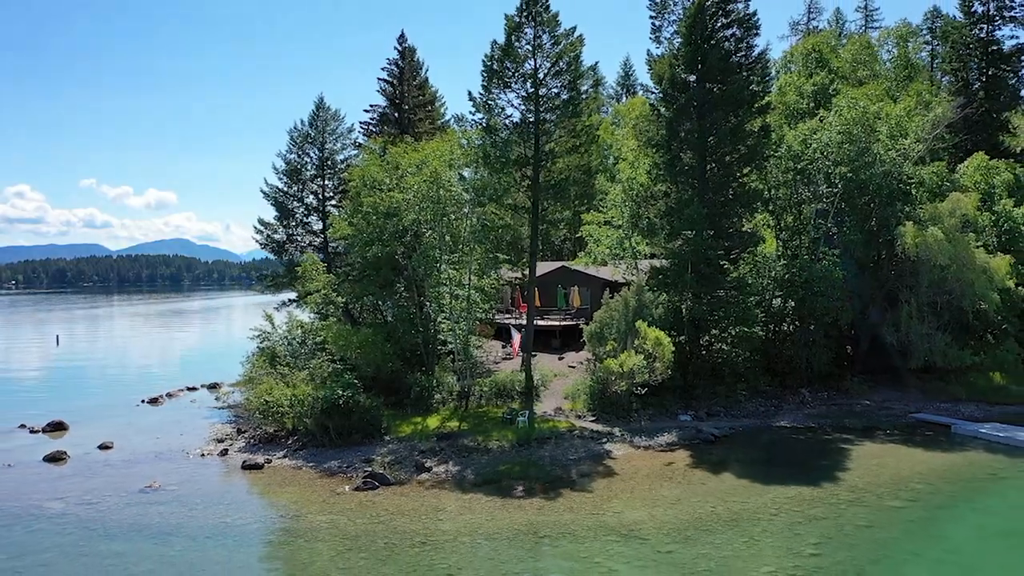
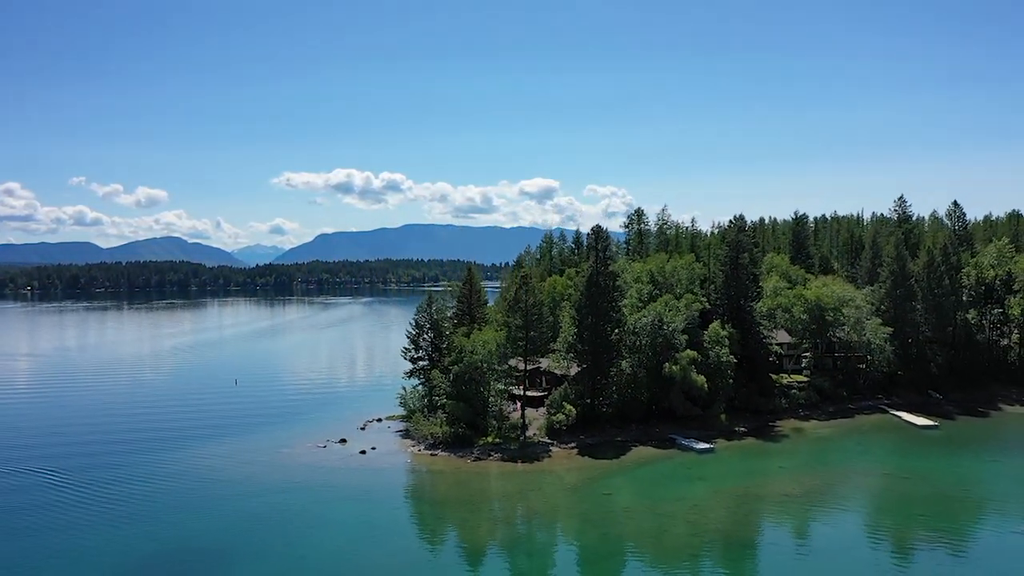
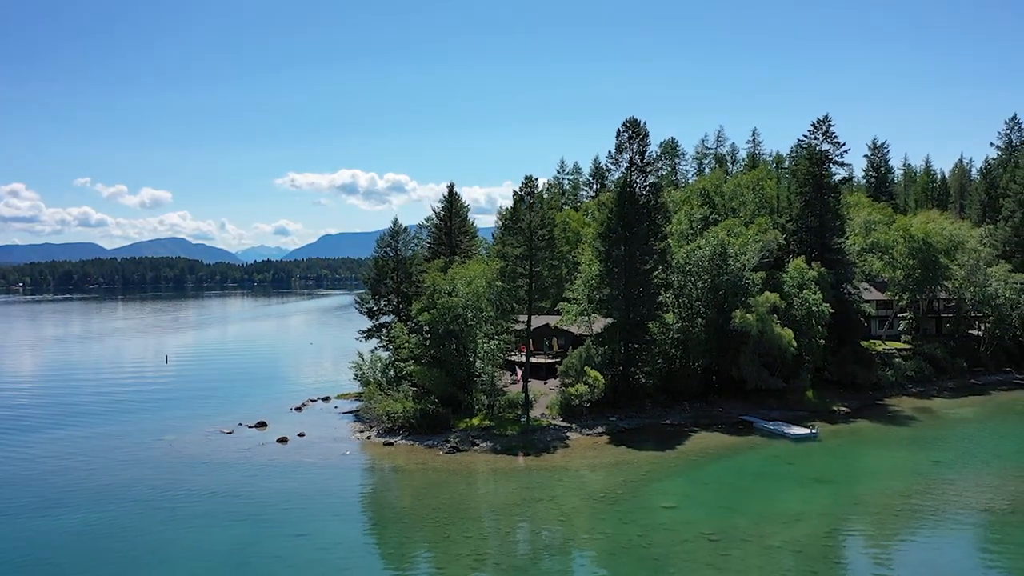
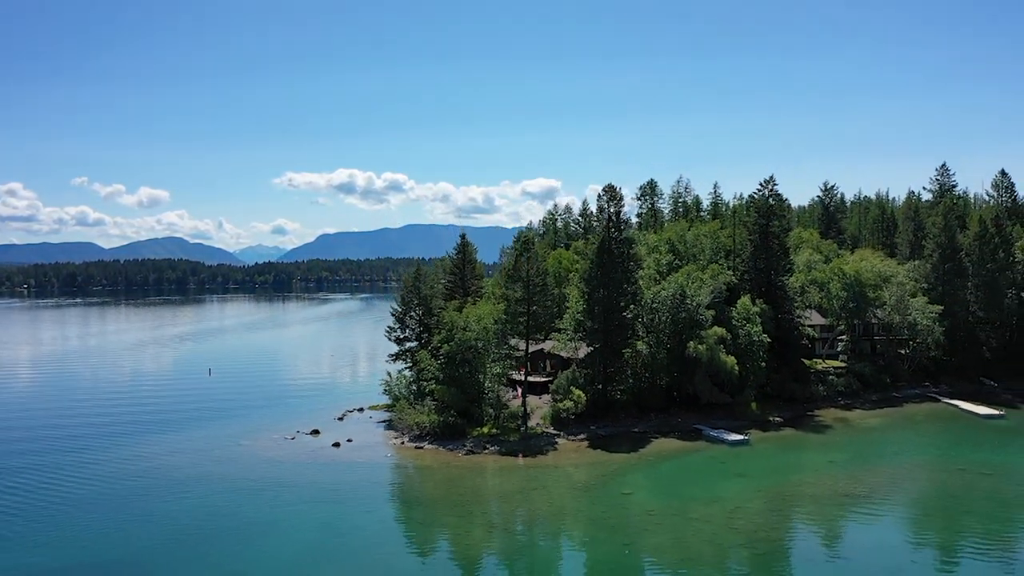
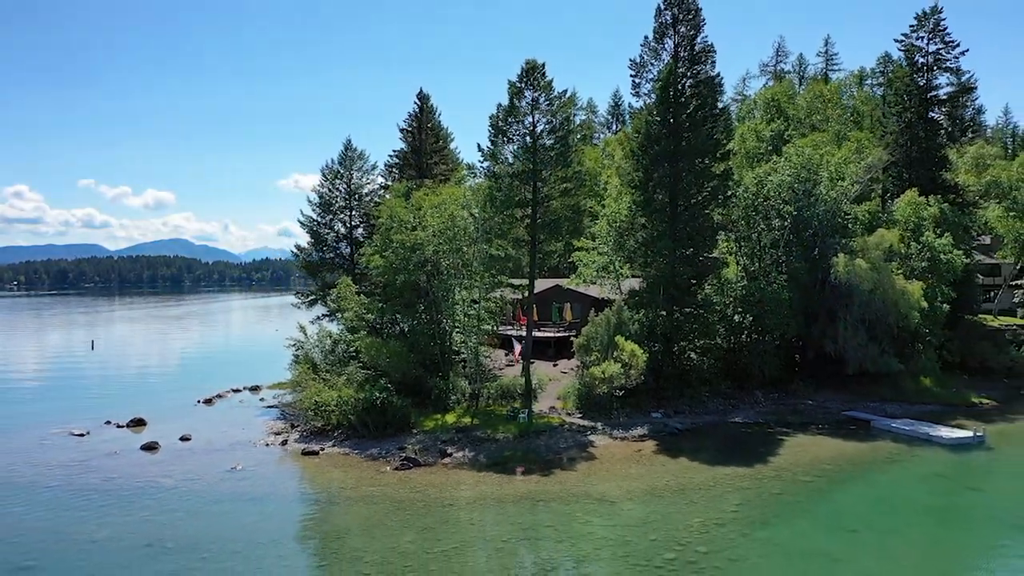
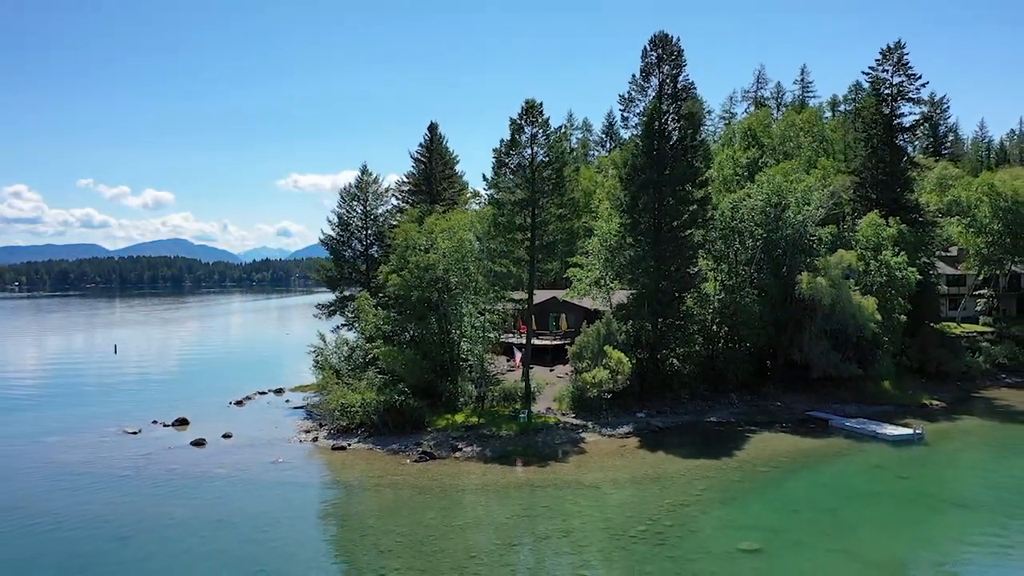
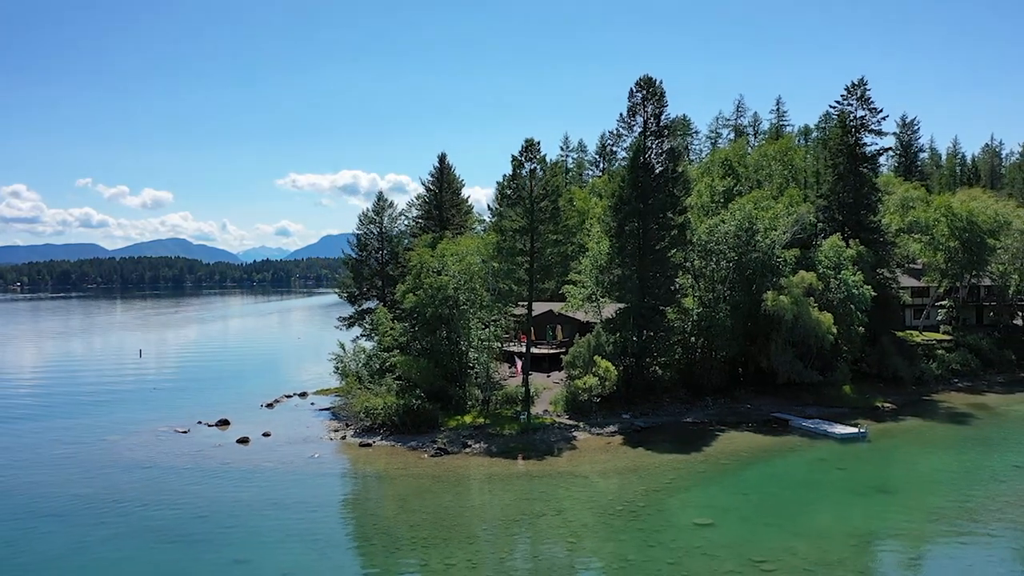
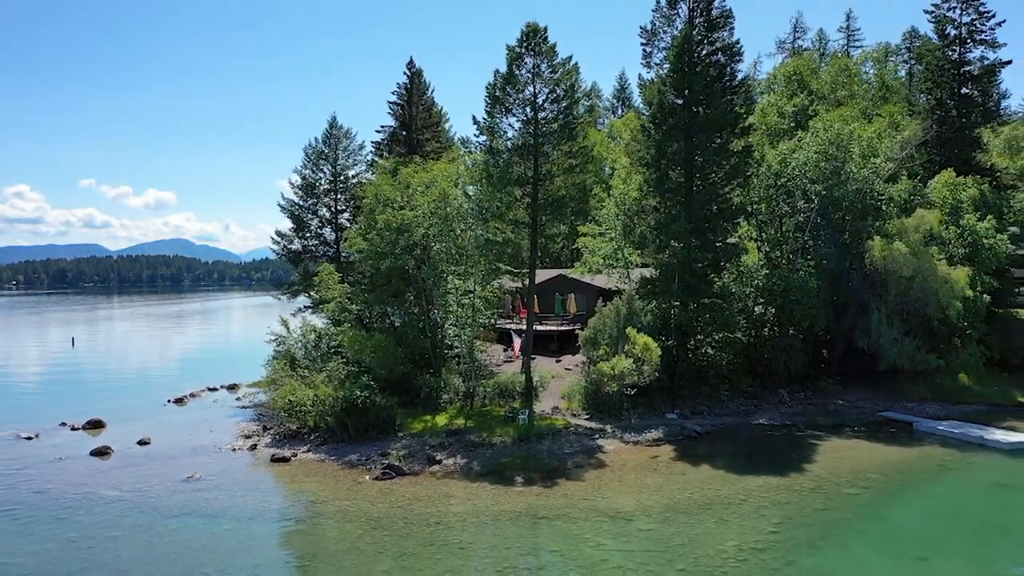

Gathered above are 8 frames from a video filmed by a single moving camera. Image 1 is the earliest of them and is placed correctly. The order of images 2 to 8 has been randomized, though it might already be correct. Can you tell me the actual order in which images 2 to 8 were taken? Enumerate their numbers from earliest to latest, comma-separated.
8, 5, 6, 7, 3, 4, 2
